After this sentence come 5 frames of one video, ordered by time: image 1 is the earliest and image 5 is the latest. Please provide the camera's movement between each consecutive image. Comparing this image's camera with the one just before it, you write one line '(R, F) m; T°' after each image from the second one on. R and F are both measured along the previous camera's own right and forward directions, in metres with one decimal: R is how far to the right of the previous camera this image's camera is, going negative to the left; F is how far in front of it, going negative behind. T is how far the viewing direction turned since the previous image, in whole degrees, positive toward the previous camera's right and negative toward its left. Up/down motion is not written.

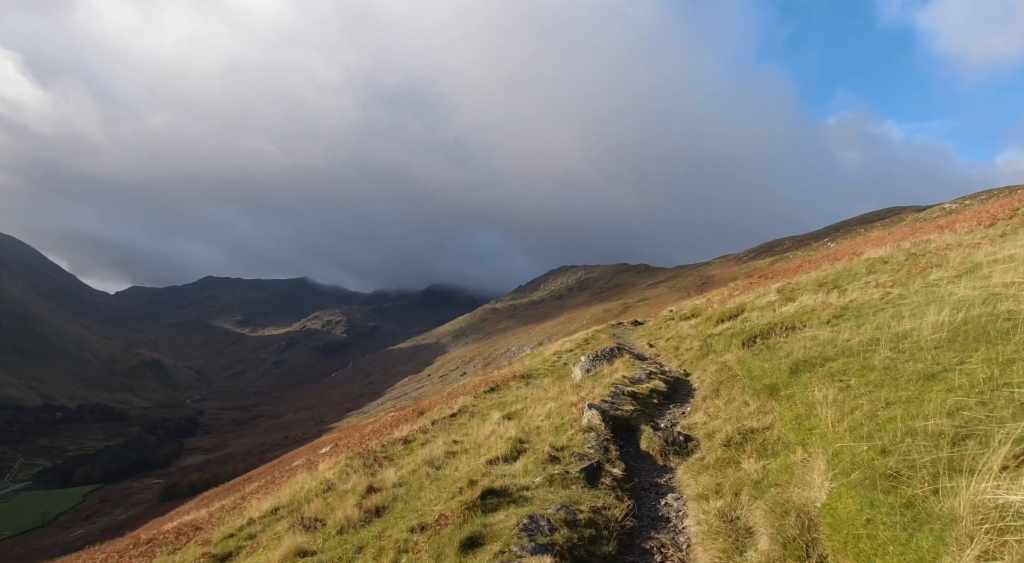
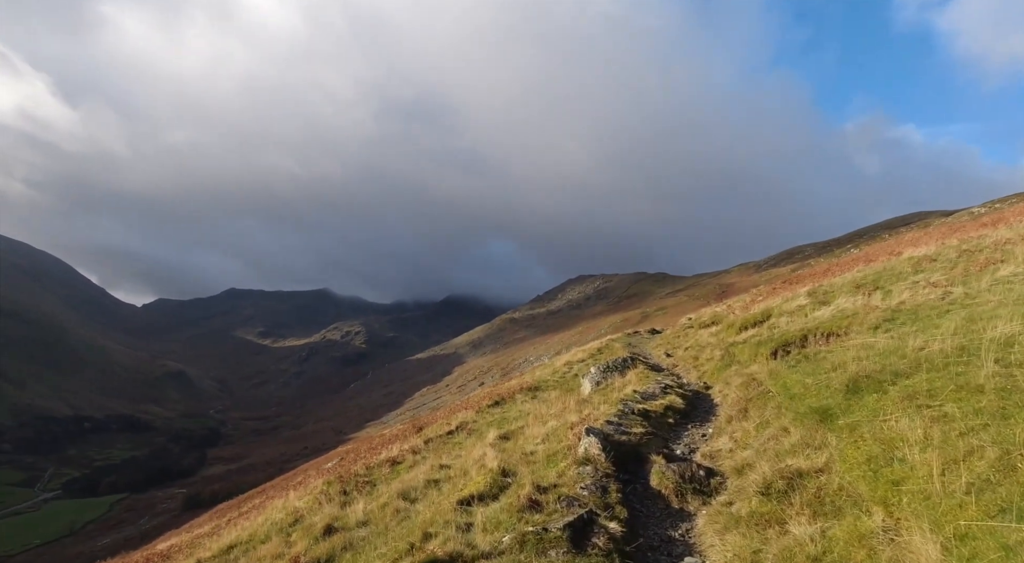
(+0.6, +2.5) m; -1°
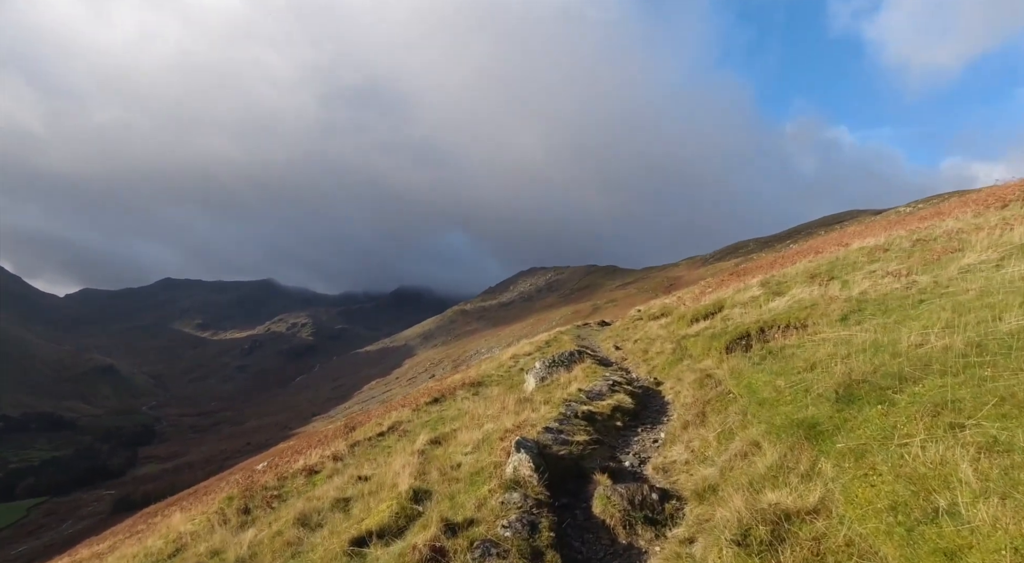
(+0.5, +2.0) m; +4°
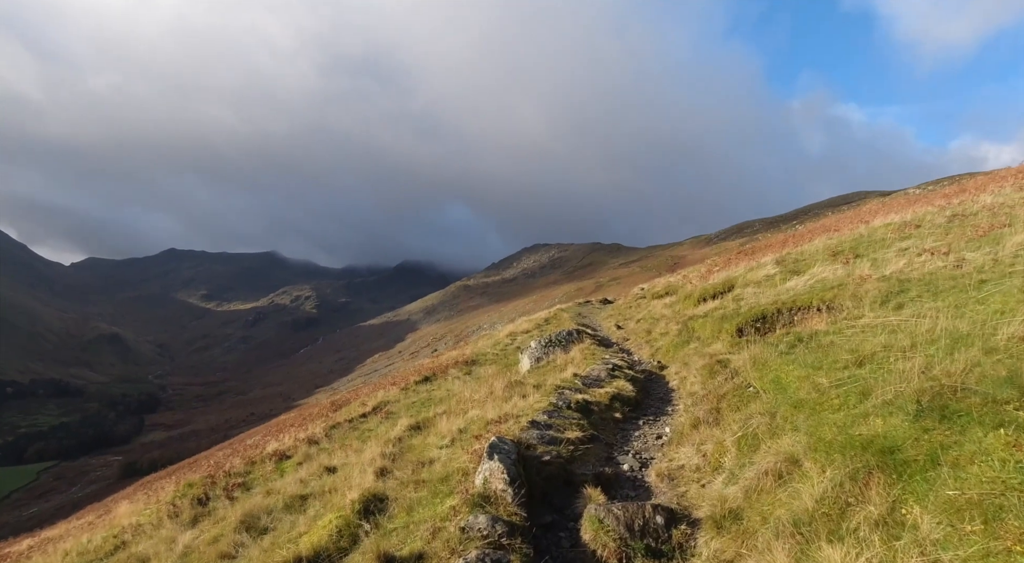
(+0.3, +1.8) m; 0°
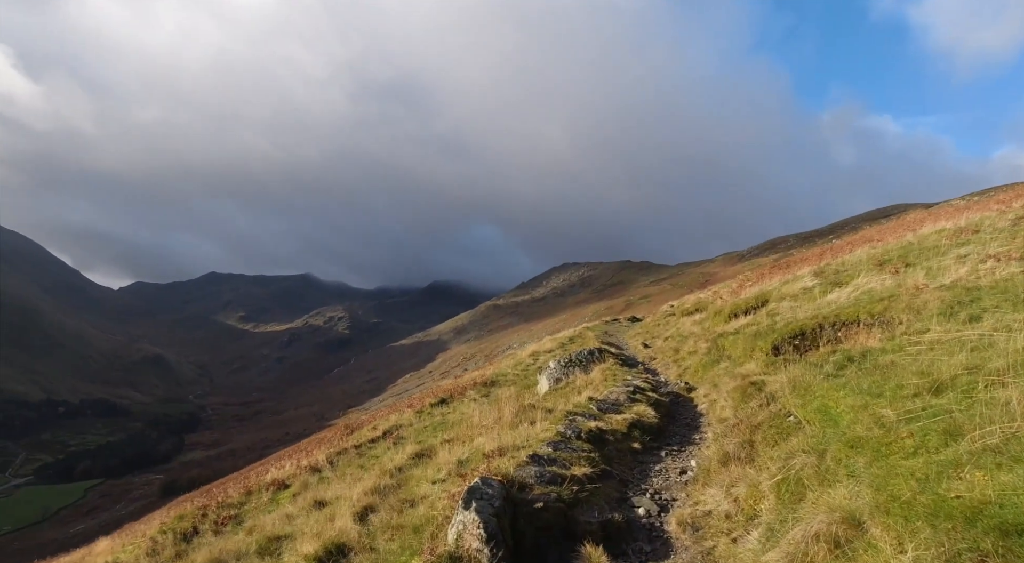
(+0.4, +1.4) m; -2°
